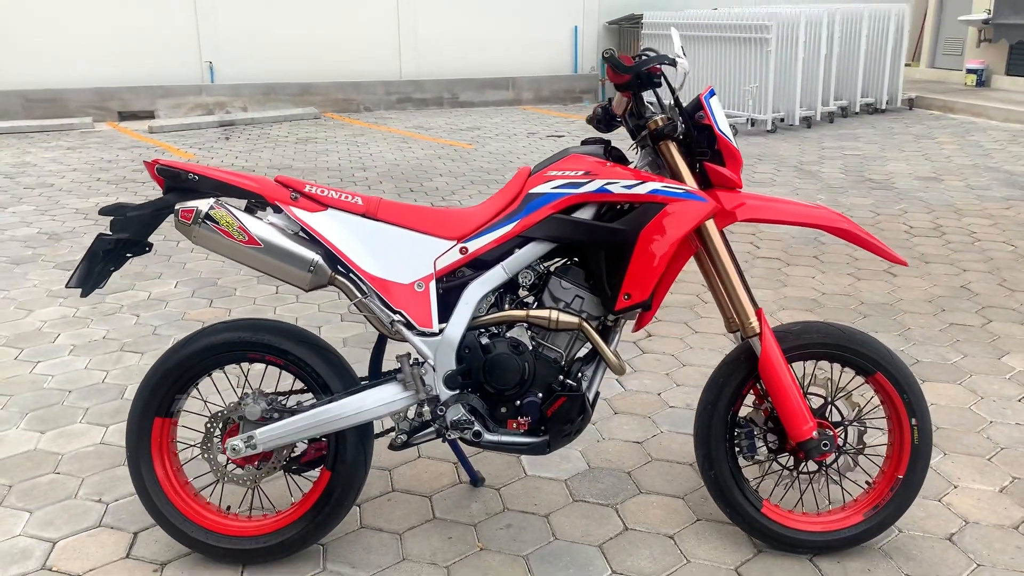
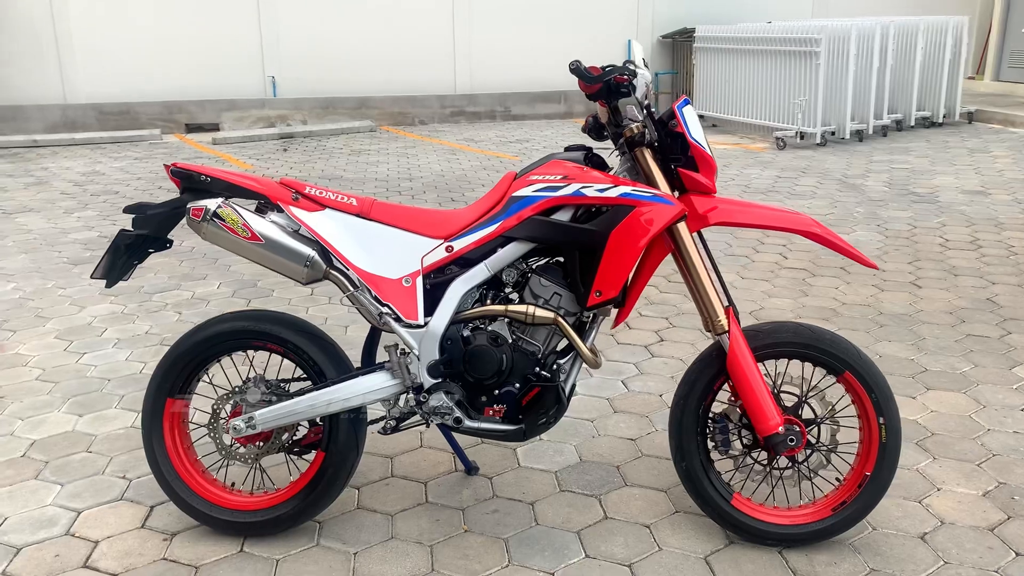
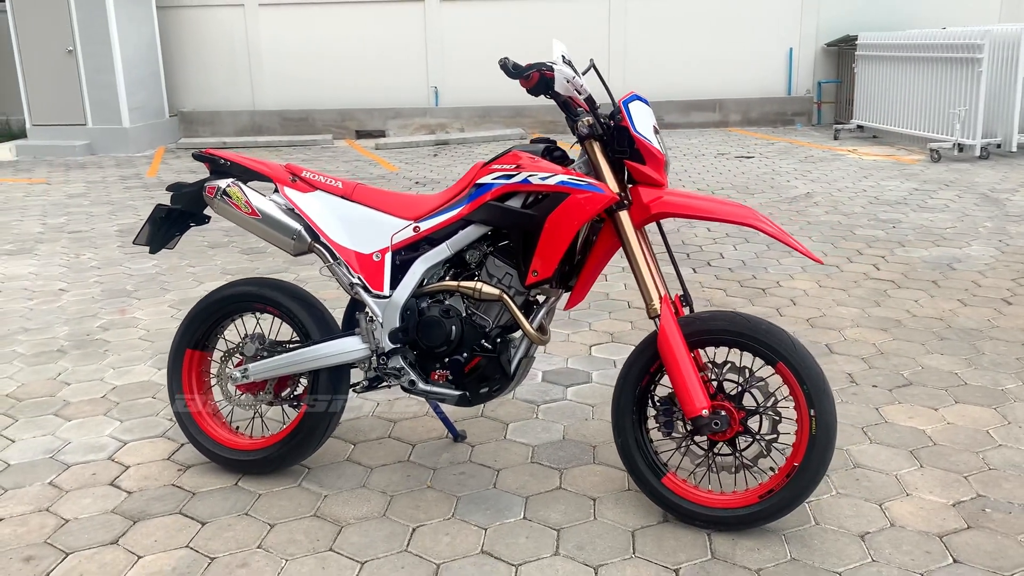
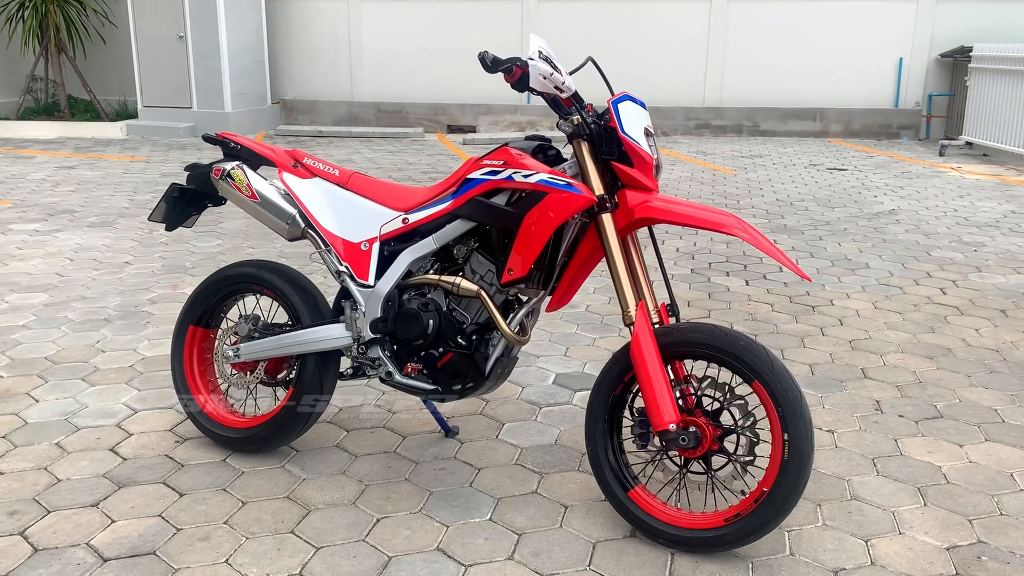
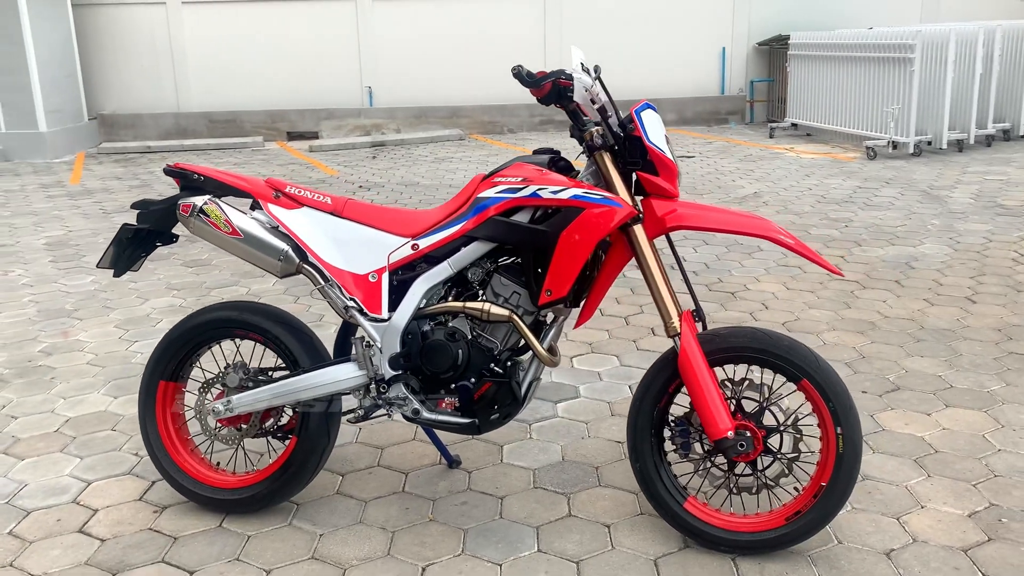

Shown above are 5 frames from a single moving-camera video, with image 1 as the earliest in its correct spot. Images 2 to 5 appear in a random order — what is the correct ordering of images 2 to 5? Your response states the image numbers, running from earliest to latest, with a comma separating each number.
2, 5, 3, 4
